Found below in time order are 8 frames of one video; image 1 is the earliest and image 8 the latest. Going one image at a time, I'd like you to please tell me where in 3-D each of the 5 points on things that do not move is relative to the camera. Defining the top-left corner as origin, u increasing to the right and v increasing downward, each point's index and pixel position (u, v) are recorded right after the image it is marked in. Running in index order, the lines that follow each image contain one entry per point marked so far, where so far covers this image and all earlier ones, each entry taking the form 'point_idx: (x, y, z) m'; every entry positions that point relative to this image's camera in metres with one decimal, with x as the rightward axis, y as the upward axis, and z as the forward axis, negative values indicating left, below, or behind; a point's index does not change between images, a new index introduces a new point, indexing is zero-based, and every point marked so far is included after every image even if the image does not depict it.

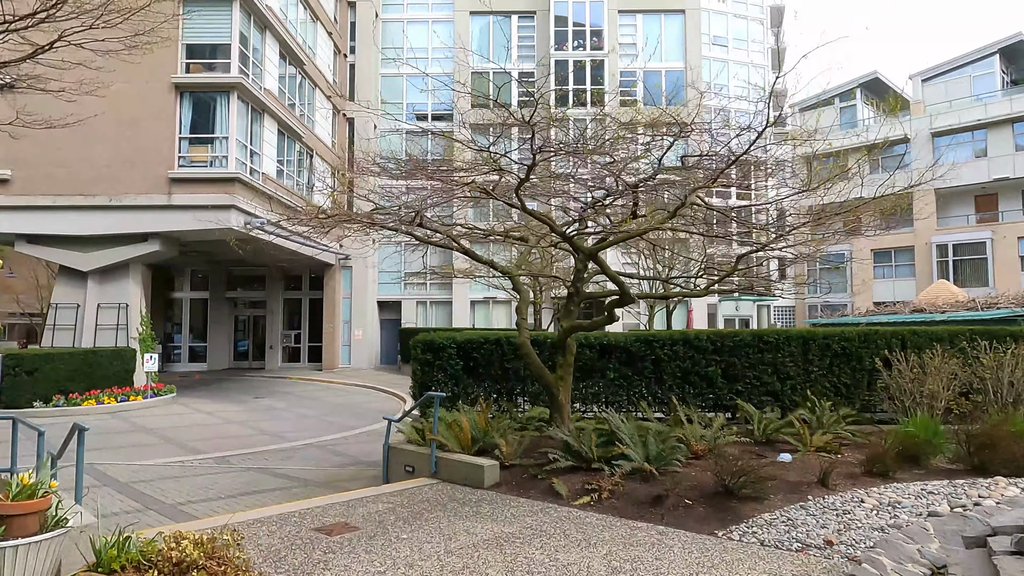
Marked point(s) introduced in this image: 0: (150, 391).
0: (-9.3, -2.7, +17.1) m
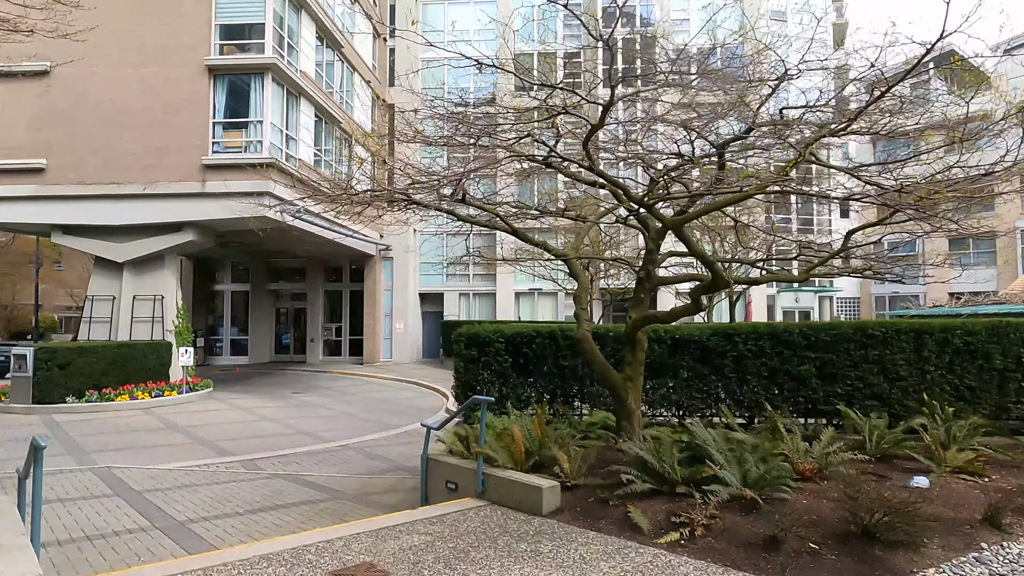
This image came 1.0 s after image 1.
0: (-8.1, -2.4, +16.5) m
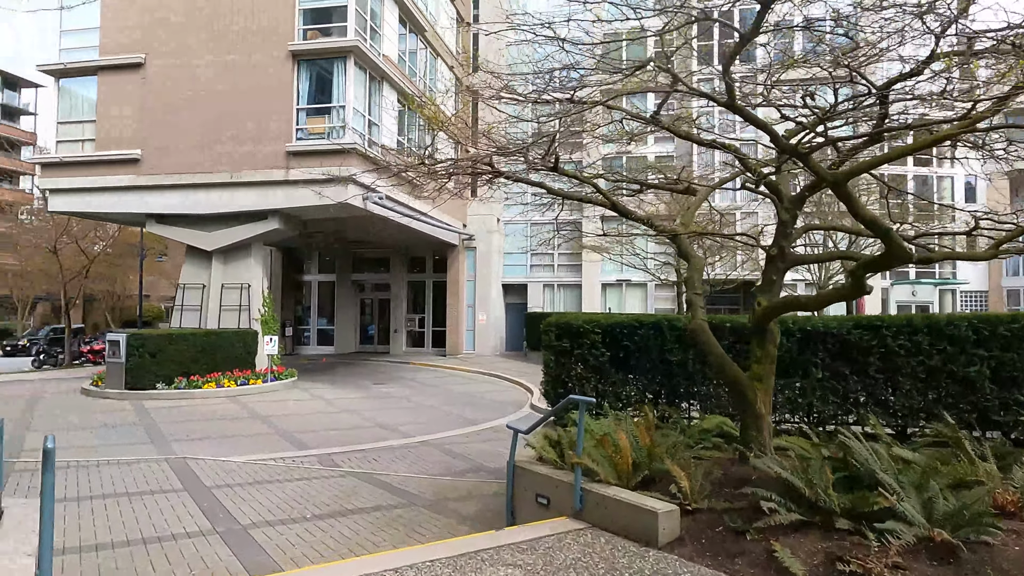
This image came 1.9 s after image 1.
0: (-6.0, -2.2, +16.4) m
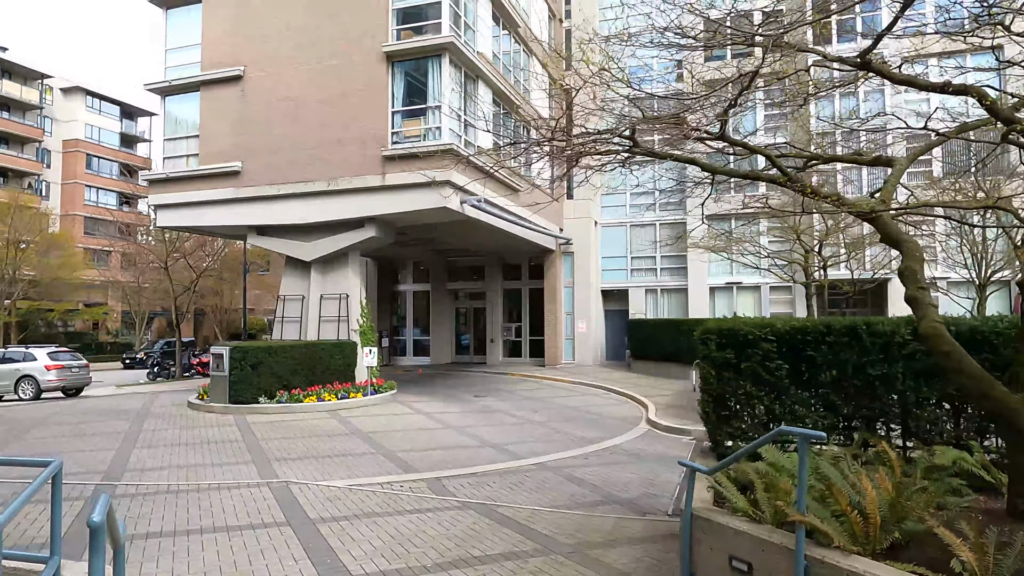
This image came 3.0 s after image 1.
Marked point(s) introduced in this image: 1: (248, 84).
0: (-3.4, -2.4, +15.9) m
1: (-7.0, +5.4, +17.5) m
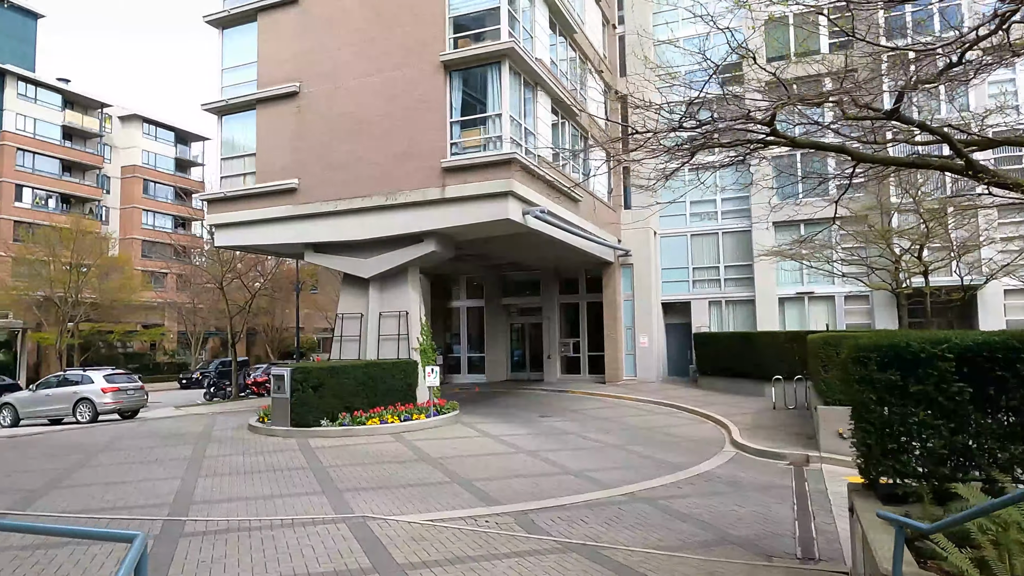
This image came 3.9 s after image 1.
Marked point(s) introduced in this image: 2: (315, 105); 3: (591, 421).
0: (-1.8, -2.8, +15.2) m
1: (-5.4, +4.9, +17.2) m
2: (-5.1, +4.7, +17.1) m
3: (+1.9, -3.2, +15.9) m
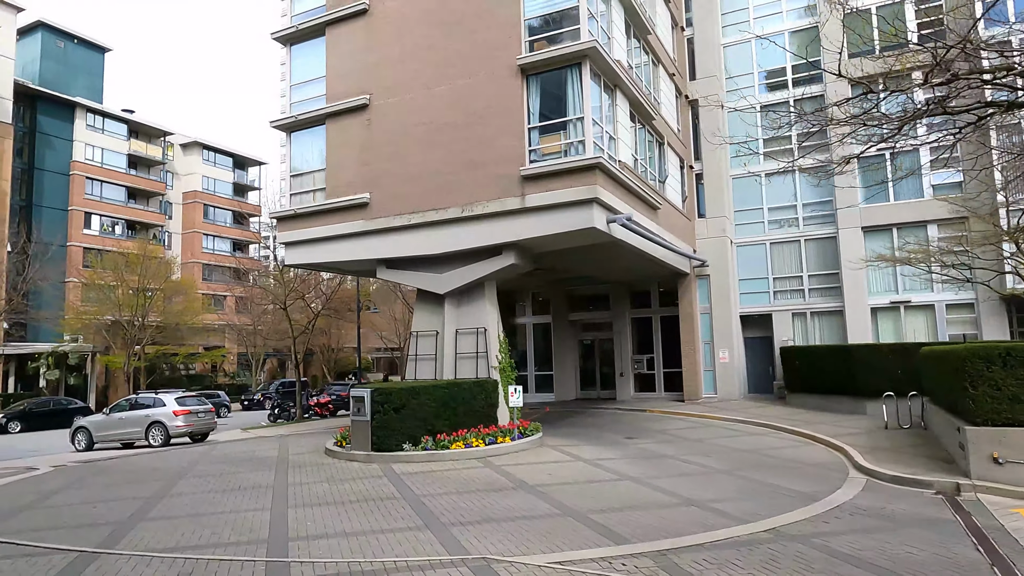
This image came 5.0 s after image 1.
0: (+0.1, -3.1, +14.3) m
1: (-3.5, +4.4, +16.8) m
2: (-3.2, +4.3, +16.7) m
3: (+3.8, -3.5, +14.7) m
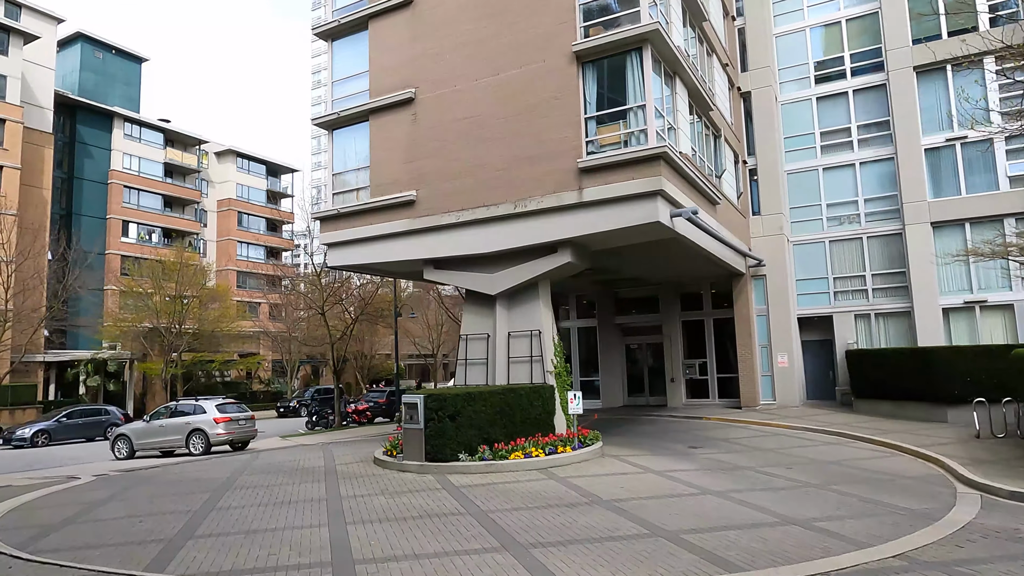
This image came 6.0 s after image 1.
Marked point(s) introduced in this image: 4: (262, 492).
0: (+1.3, -3.1, +13.4) m
1: (-2.3, +4.4, +16.1) m
2: (-1.9, +4.2, +16.0) m
3: (+5.1, -3.4, +13.7) m
4: (-4.2, -3.4, +11.0) m
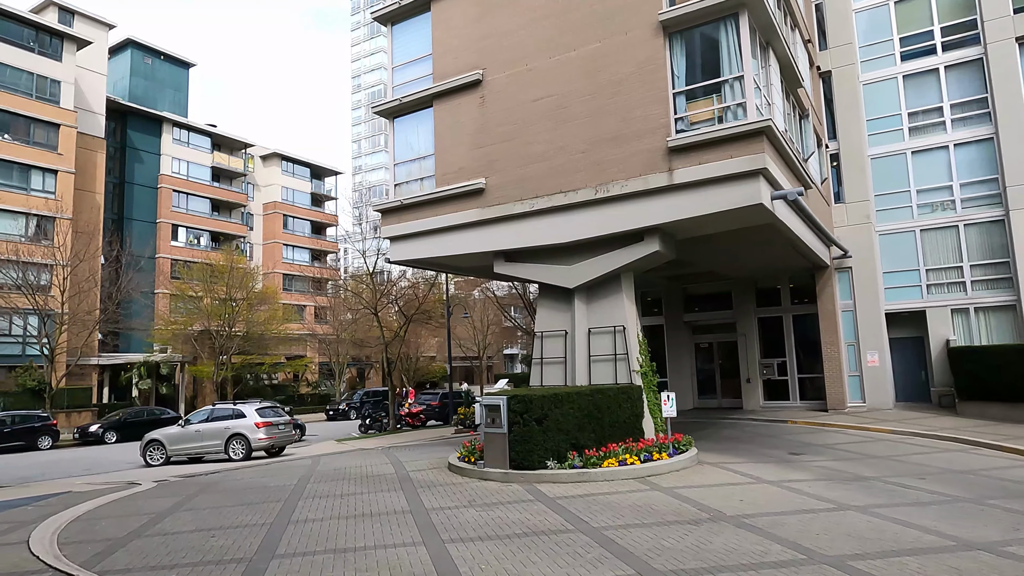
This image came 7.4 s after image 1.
0: (+2.9, -2.9, +12.2) m
1: (-0.6, +4.5, +15.1) m
2: (-0.3, +4.4, +14.9) m
3: (+6.7, -3.2, +12.3) m
4: (-2.7, -3.2, +10.0) m
